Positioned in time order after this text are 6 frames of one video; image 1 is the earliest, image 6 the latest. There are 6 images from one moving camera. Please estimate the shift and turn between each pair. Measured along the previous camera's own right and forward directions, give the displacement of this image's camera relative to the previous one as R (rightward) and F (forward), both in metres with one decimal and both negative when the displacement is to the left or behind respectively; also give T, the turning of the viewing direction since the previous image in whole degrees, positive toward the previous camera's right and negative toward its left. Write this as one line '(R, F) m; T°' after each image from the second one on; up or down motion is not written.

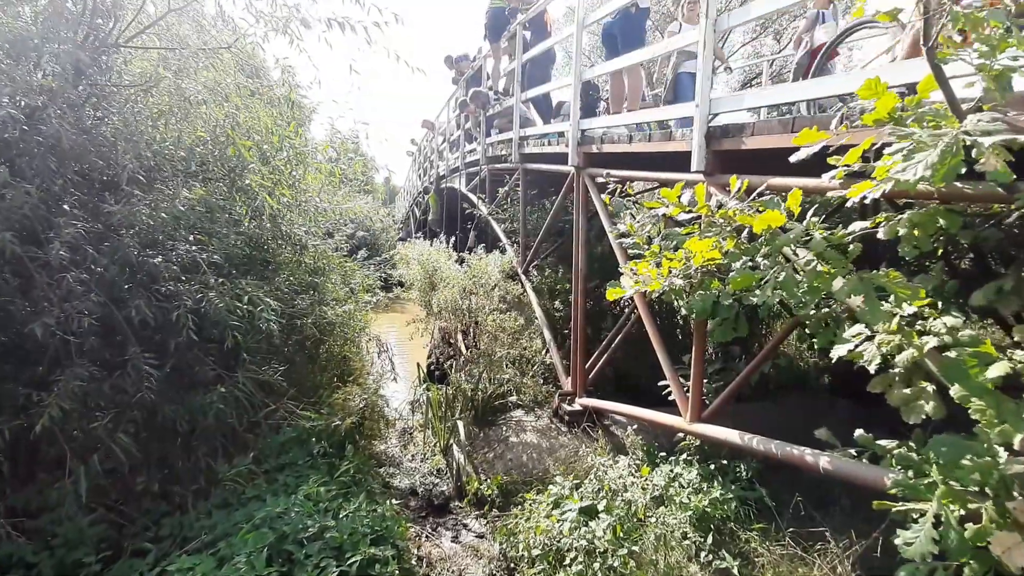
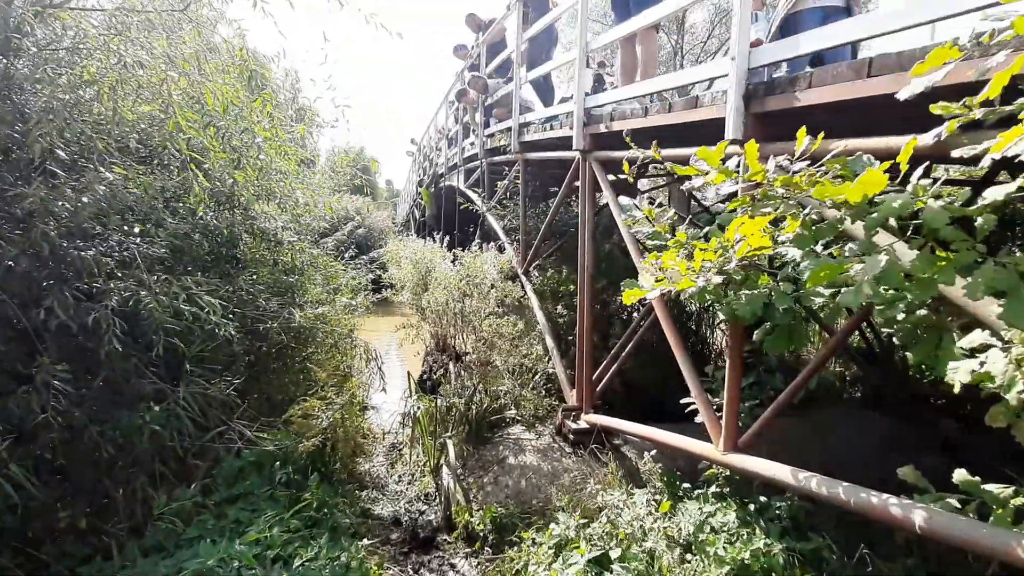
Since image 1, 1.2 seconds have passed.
(0.0, +0.5) m; 0°
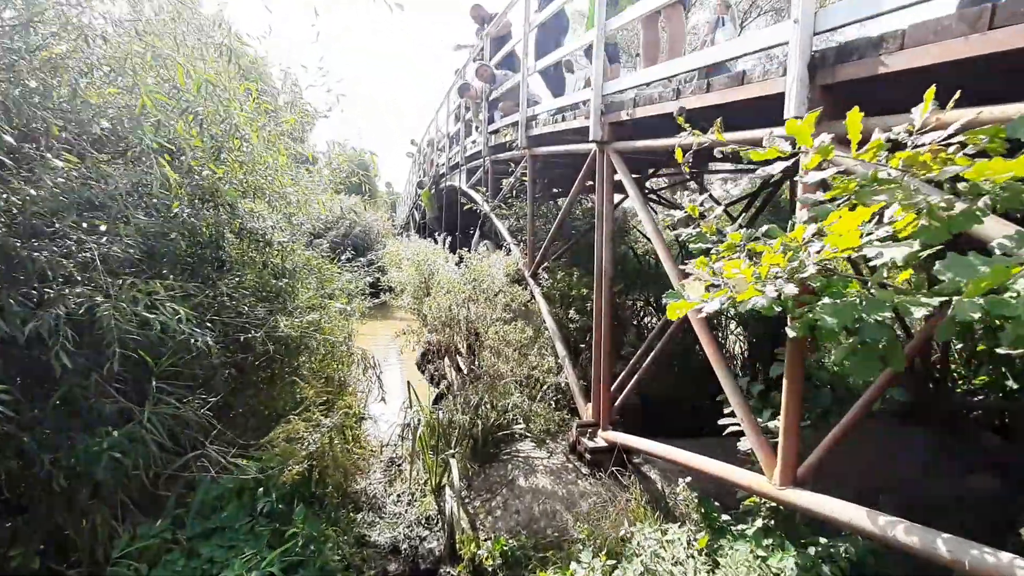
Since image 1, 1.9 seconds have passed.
(-0.1, +0.4) m; 0°
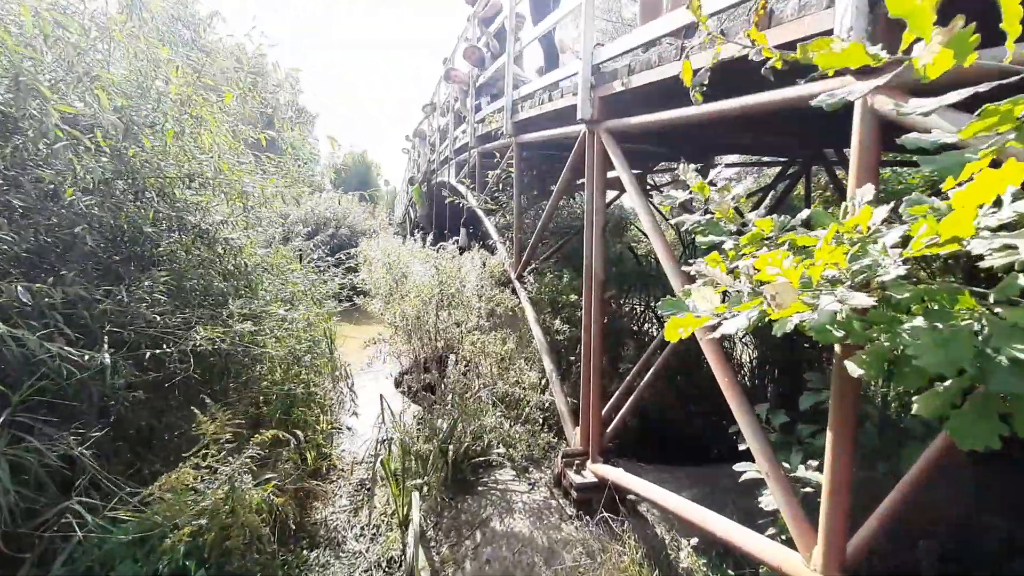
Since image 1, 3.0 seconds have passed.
(+0.2, +0.5) m; 0°
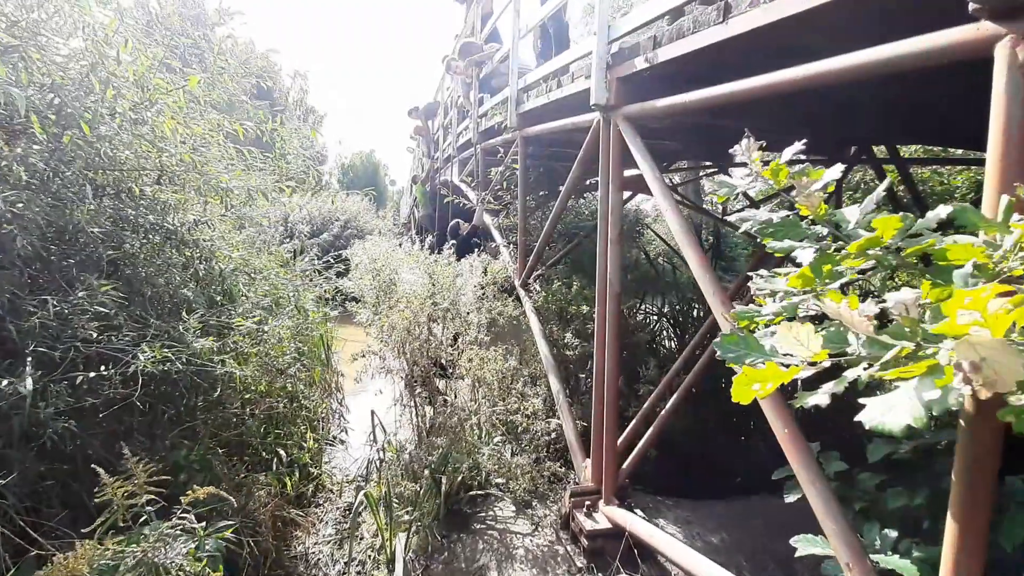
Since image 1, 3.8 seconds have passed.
(0.0, +0.4) m; -1°
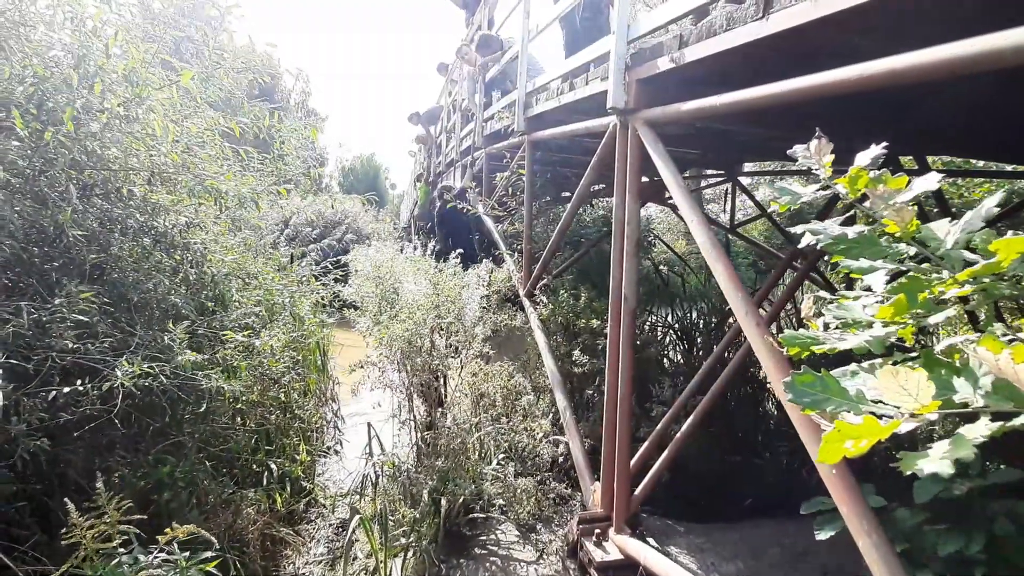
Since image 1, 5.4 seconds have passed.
(0.0, +0.2) m; 0°
